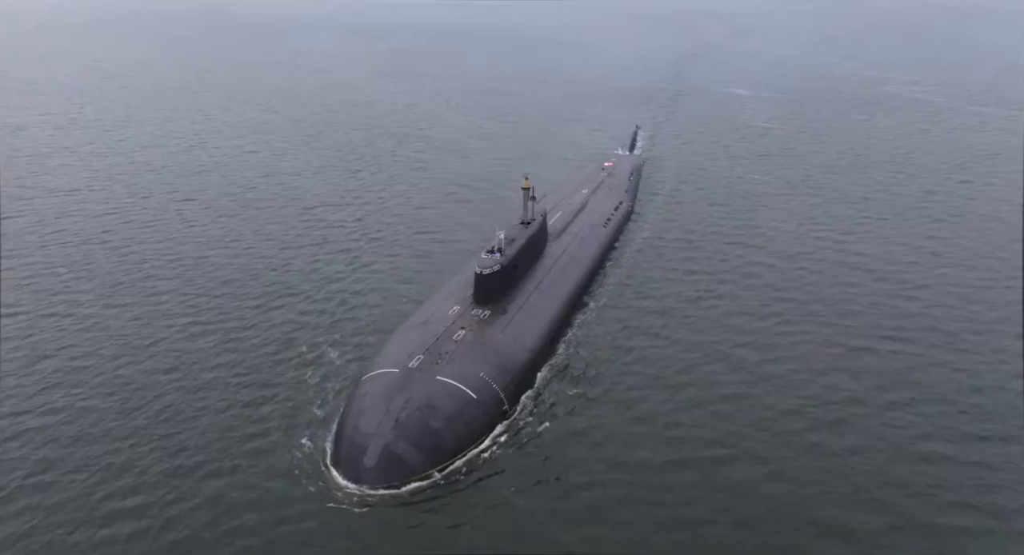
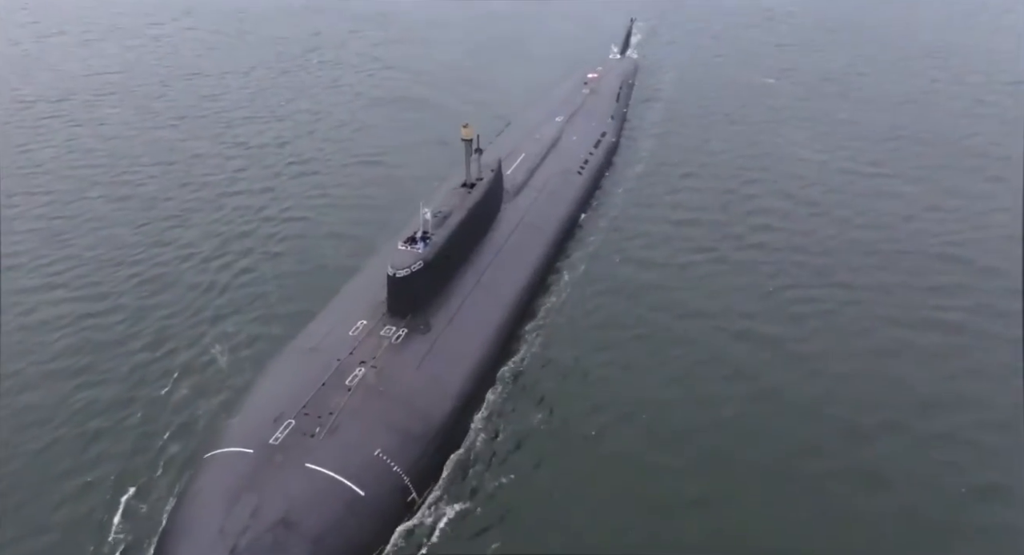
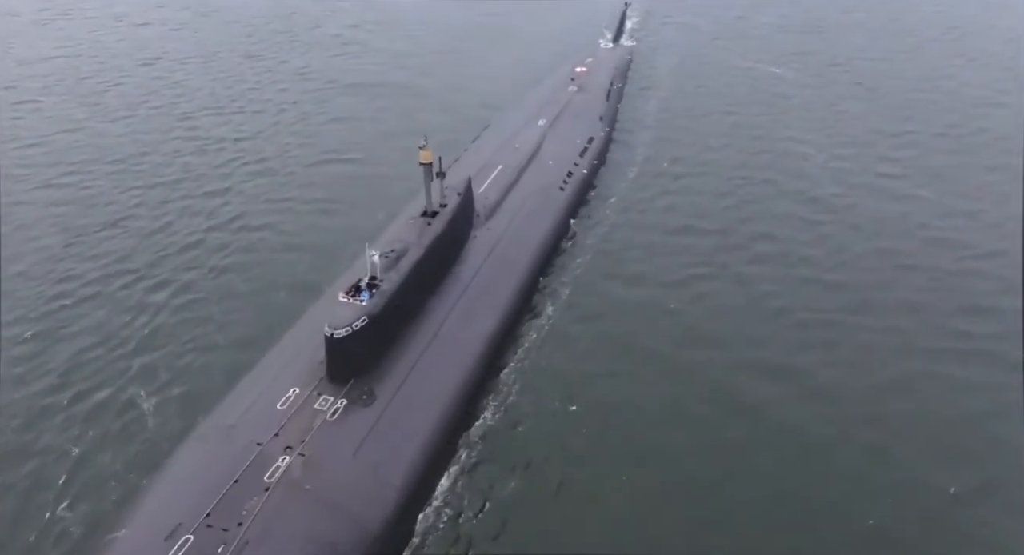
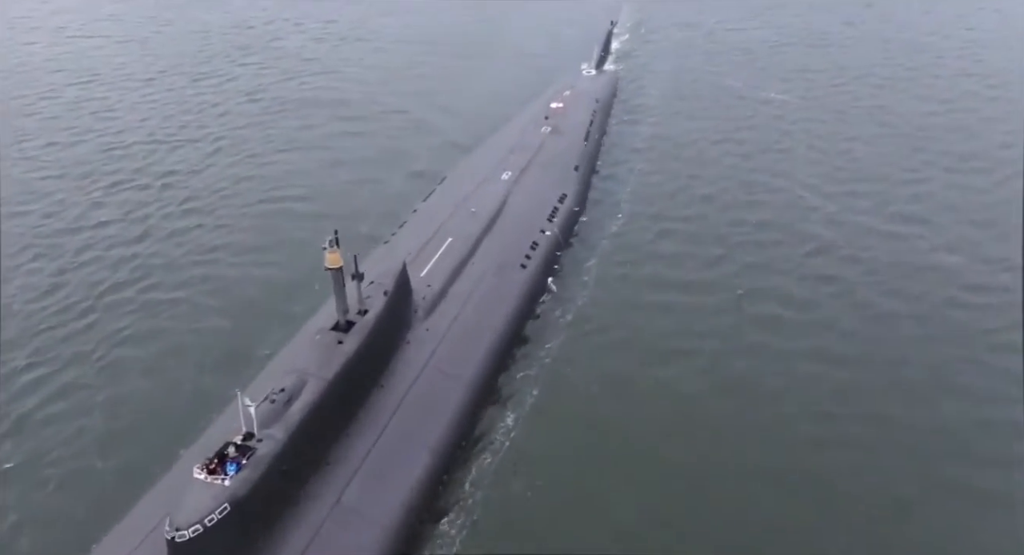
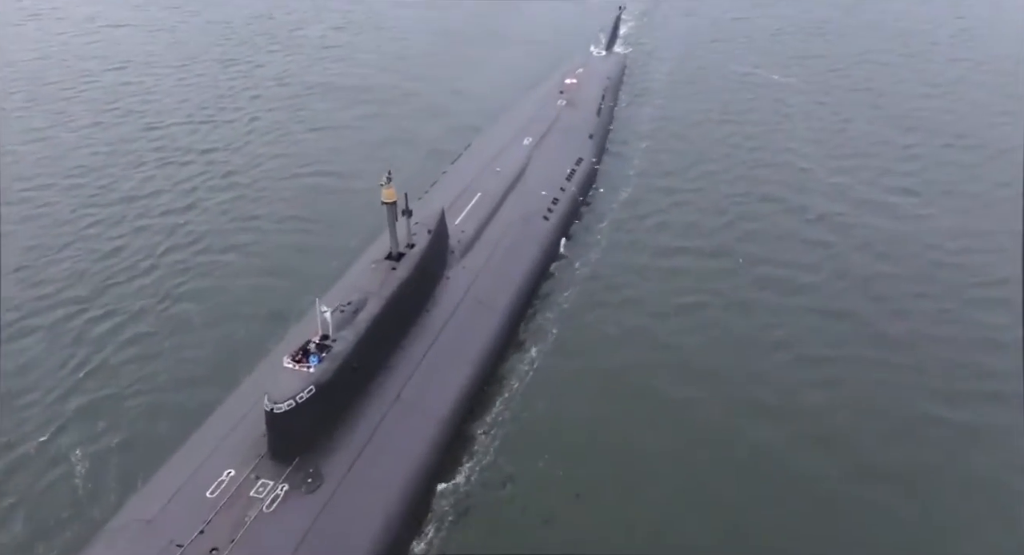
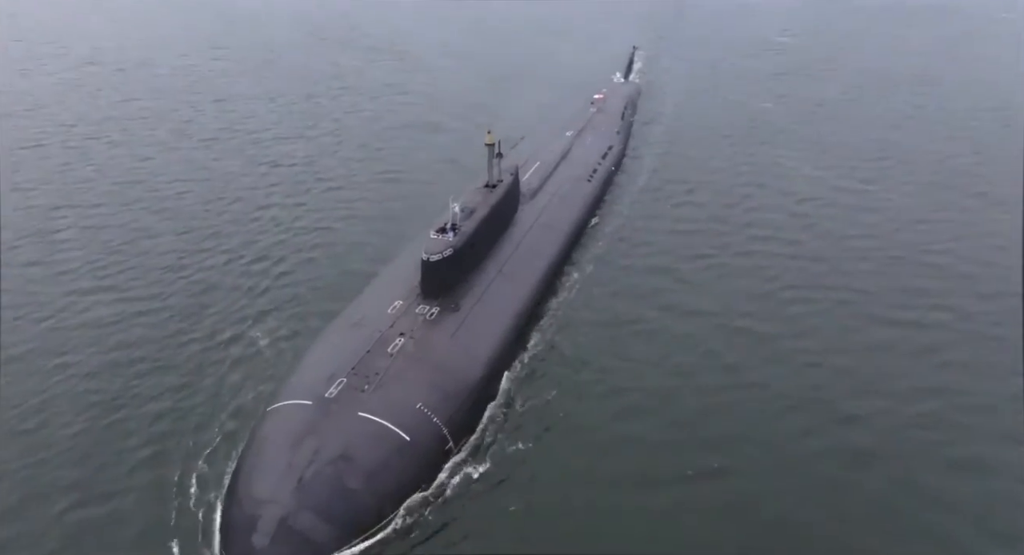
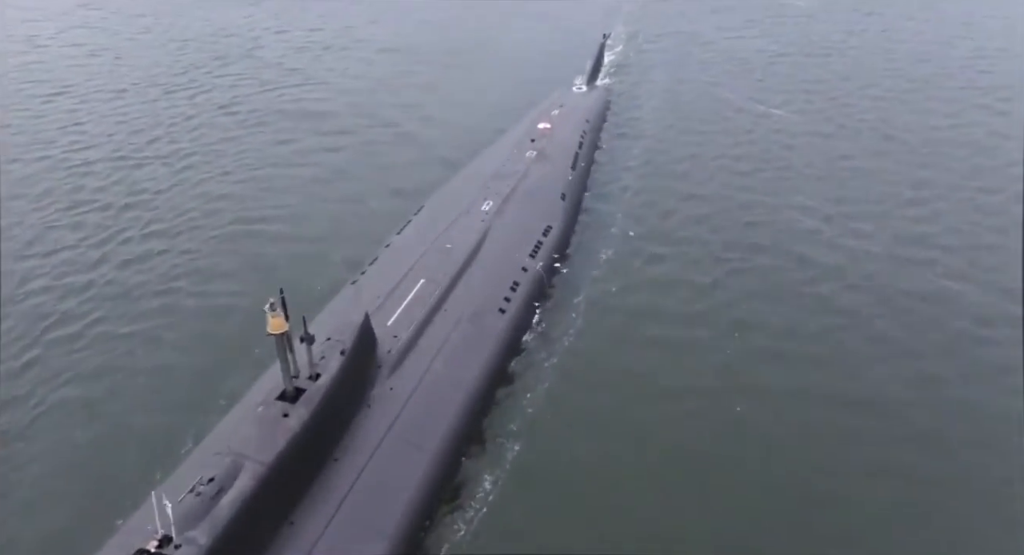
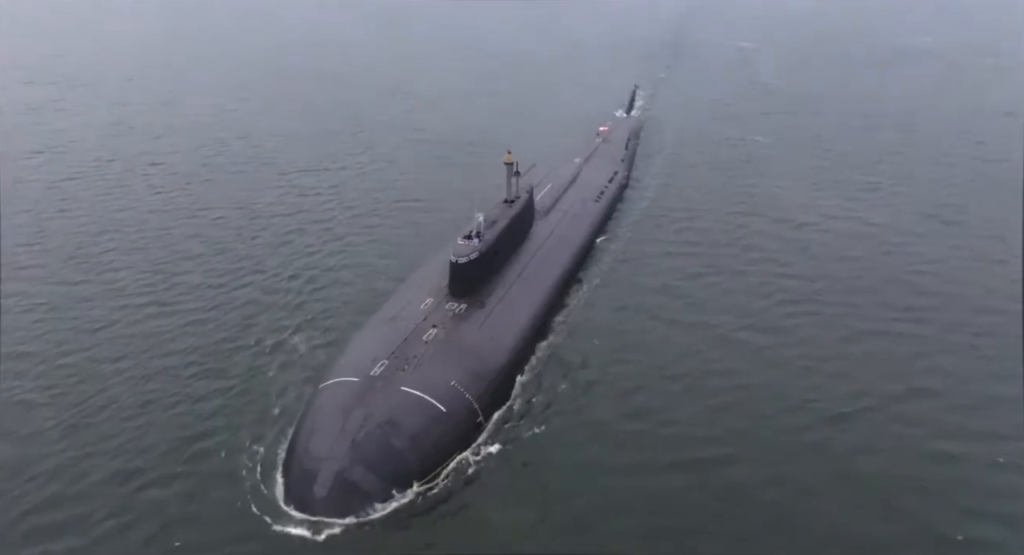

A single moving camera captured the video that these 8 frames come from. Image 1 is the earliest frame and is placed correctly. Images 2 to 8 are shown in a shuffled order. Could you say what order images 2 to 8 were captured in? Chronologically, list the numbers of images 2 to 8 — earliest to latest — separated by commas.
8, 6, 2, 3, 5, 4, 7
